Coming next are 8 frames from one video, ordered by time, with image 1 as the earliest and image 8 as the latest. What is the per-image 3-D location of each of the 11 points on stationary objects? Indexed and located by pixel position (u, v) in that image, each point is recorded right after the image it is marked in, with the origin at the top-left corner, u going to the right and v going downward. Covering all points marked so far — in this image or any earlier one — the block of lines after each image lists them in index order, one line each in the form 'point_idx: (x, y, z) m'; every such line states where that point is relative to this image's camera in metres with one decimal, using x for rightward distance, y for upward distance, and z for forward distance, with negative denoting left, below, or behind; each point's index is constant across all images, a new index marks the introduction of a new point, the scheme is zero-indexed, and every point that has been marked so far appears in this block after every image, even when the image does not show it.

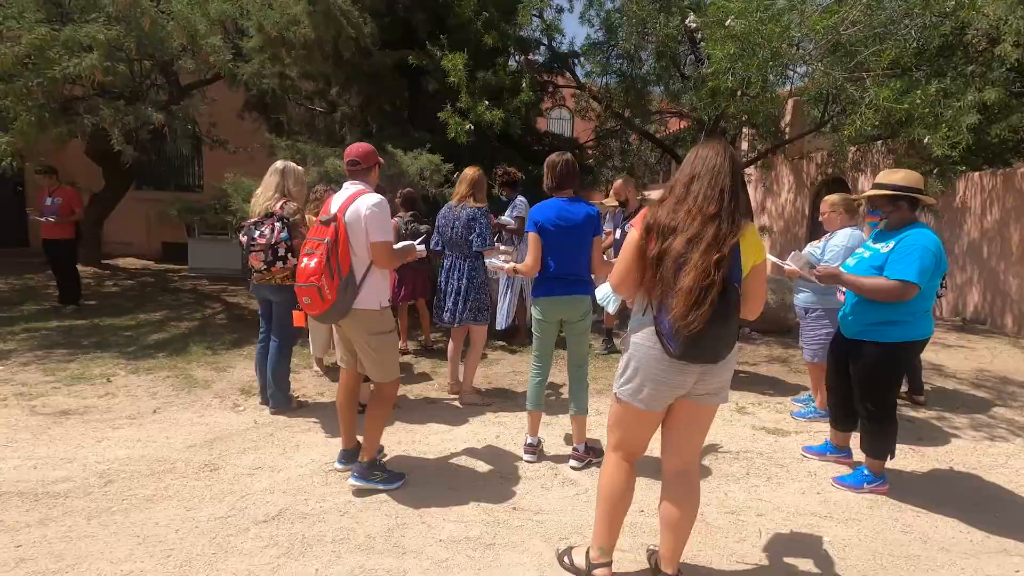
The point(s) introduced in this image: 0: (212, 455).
0: (-2.1, -1.2, +3.8) m
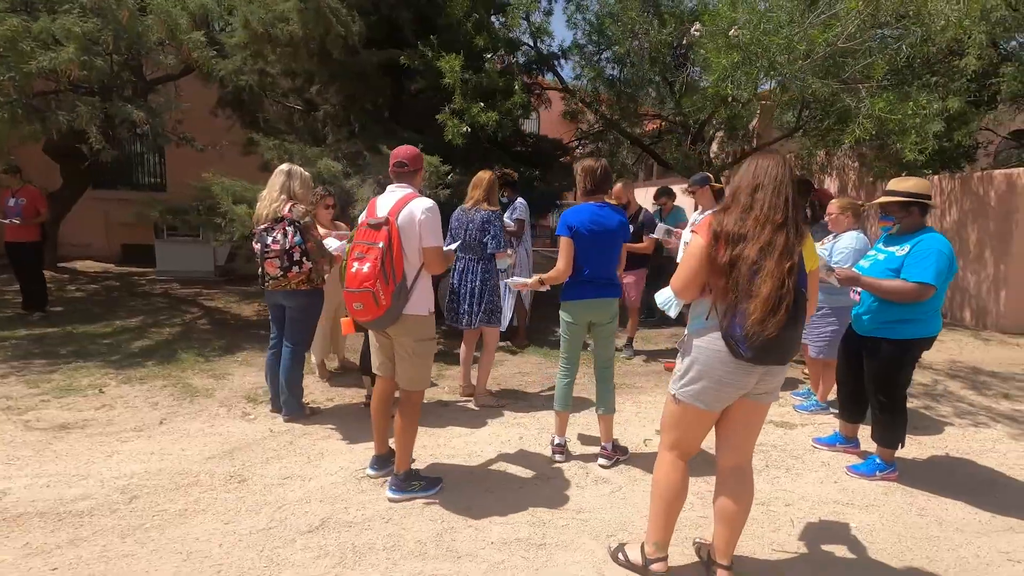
0: (-1.9, -1.2, +3.7) m
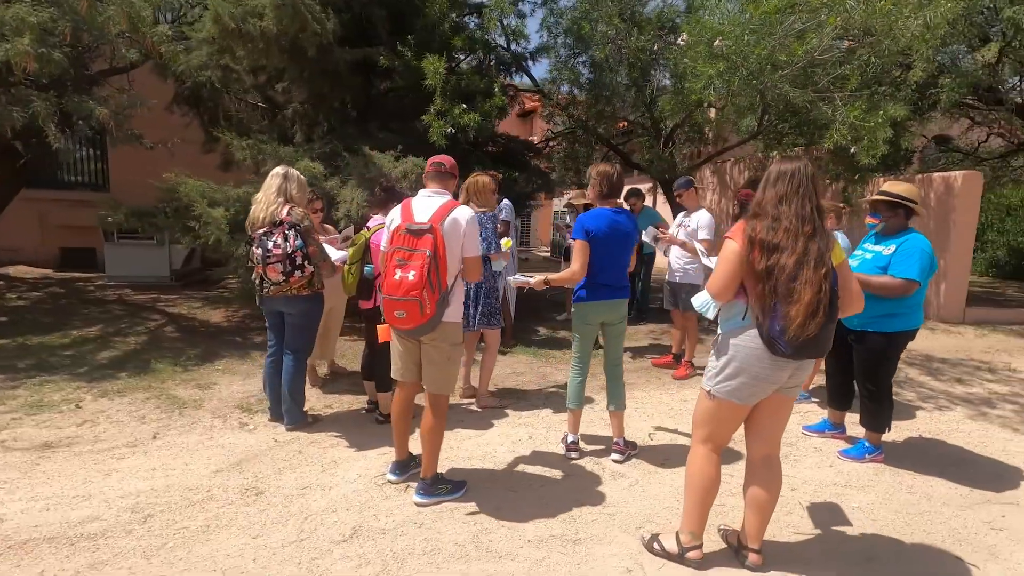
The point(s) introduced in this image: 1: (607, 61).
0: (-1.8, -1.3, +3.6) m
1: (+1.6, +3.3, +7.9) m
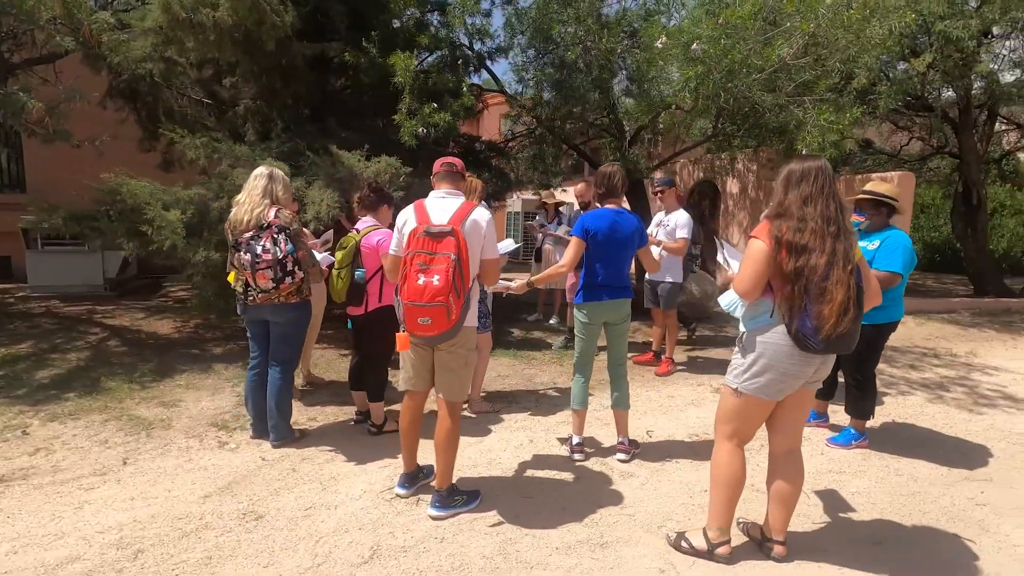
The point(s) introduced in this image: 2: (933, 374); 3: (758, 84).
0: (-1.7, -1.3, +3.3) m
1: (+1.1, +3.3, +8.0) m
2: (+4.7, -1.0, +6.0) m
3: (+3.2, +2.5, +6.8) m
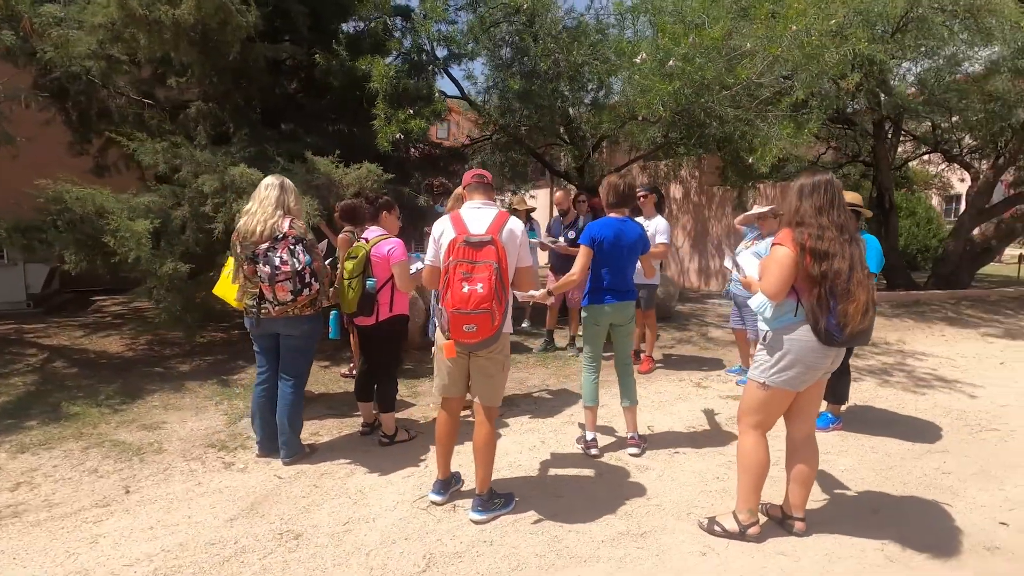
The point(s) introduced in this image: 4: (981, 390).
0: (-1.4, -1.4, +3.2) m
1: (+0.6, +3.3, +8.2) m
2: (+4.5, -0.9, +6.7) m
3: (+2.9, +2.6, +7.3) m
4: (+5.0, -1.1, +5.8) m
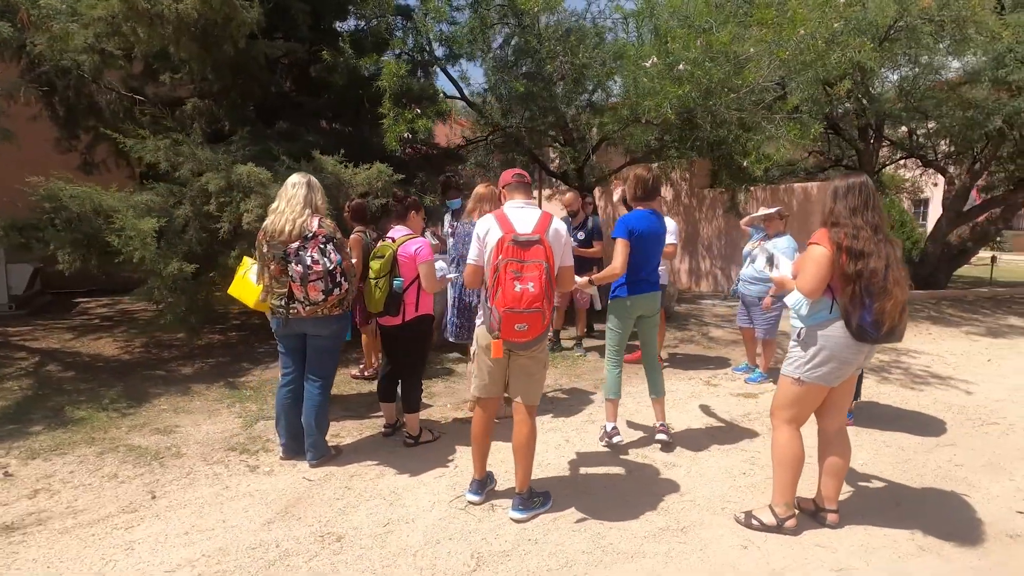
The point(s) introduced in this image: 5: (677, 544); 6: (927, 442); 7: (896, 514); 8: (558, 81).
0: (-1.2, -1.4, +3.2) m
1: (+0.6, +3.3, +8.3) m
2: (+4.6, -0.9, +6.9) m
3: (+3.0, +2.5, +7.4) m
4: (+5.2, -1.1, +6.0) m
5: (+0.9, -1.5, +3.1) m
6: (+3.5, -1.3, +4.5) m
7: (+2.5, -1.5, +3.5) m
8: (+0.6, +3.2, +8.3) m
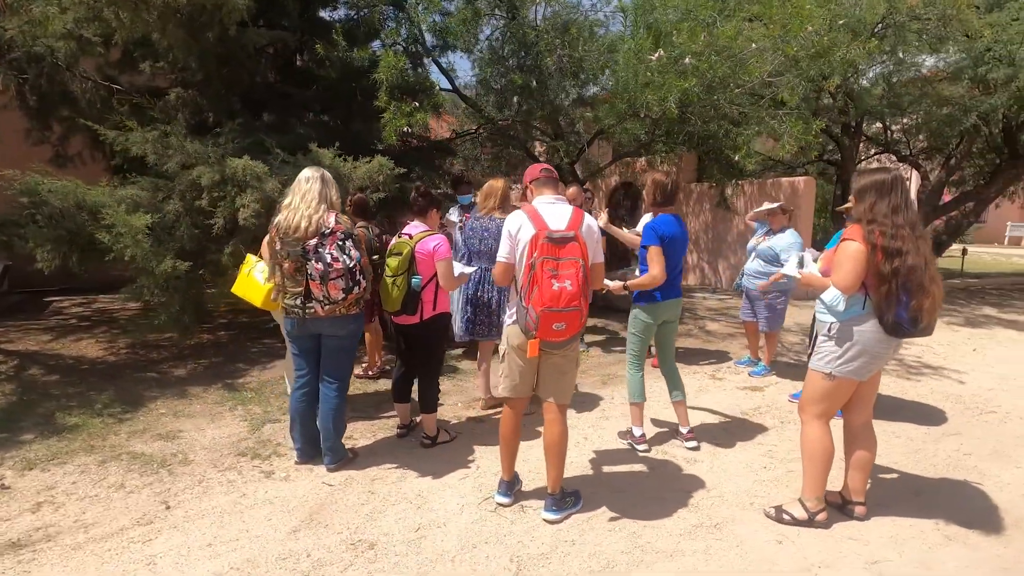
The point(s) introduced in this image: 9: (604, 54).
0: (-1.0, -1.4, +3.1) m
1: (+0.5, +3.4, +8.2) m
2: (+4.6, -0.8, +7.1) m
3: (+2.9, +2.6, +7.5) m
4: (+5.2, -1.0, +6.2) m
5: (+1.1, -1.4, +3.1) m
6: (+3.6, -1.2, +4.6) m
7: (+2.7, -1.4, +3.5) m
8: (+0.6, +3.3, +8.3) m
9: (+1.4, +3.6, +8.2) m
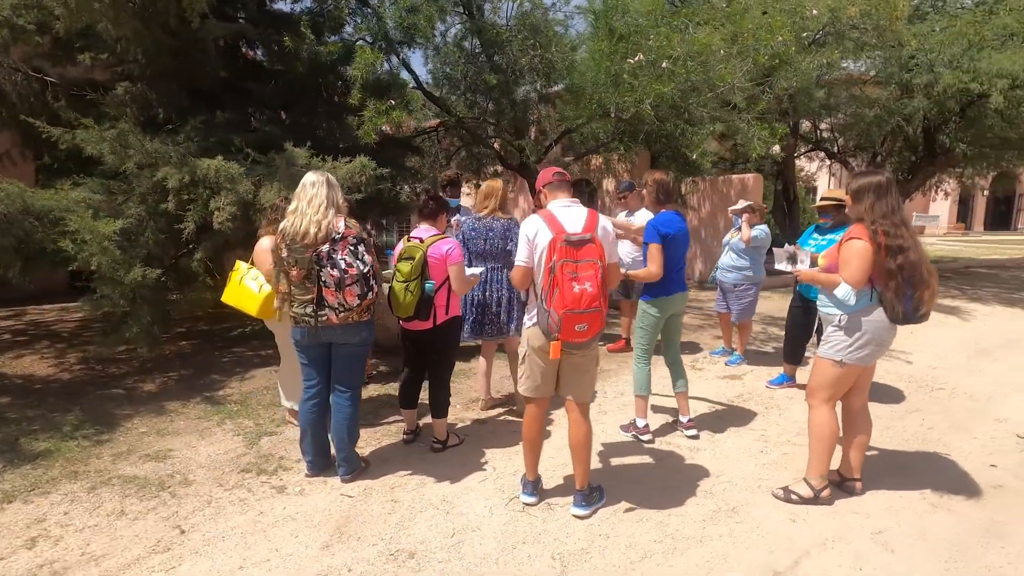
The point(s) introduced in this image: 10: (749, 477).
0: (-0.8, -1.4, +3.0) m
1: (0.0, +3.4, +8.2) m
2: (+4.4, -0.7, +7.6) m
3: (+2.5, +2.7, +7.8) m
4: (+5.0, -0.9, +6.8) m
5: (+1.3, -1.4, +3.3) m
6: (+3.6, -1.1, +5.0) m
7: (+2.8, -1.4, +3.9) m
8: (+0.1, +3.3, +8.3) m
9: (+0.9, +3.6, +8.3) m
10: (+1.7, -1.3, +3.8) m
